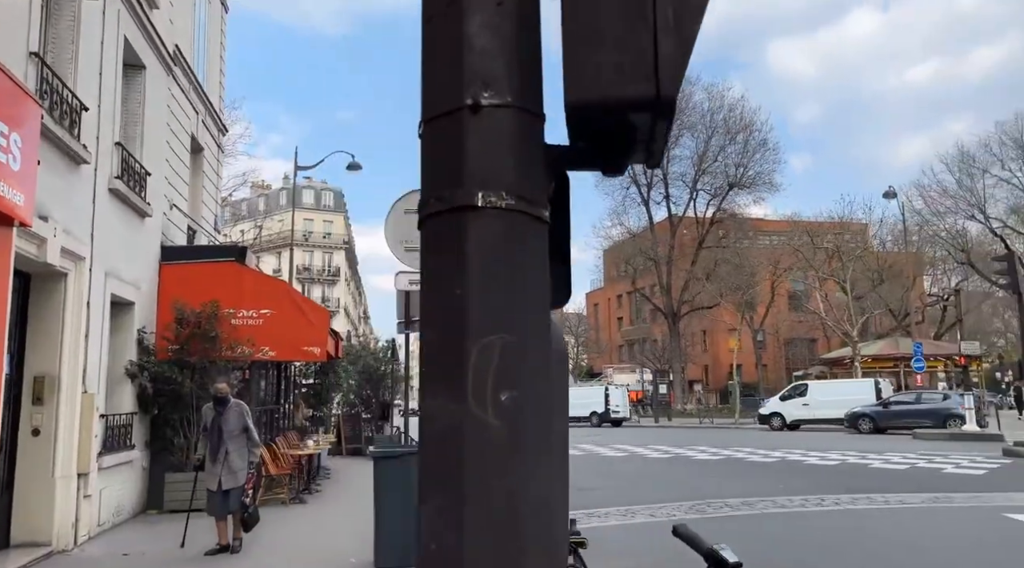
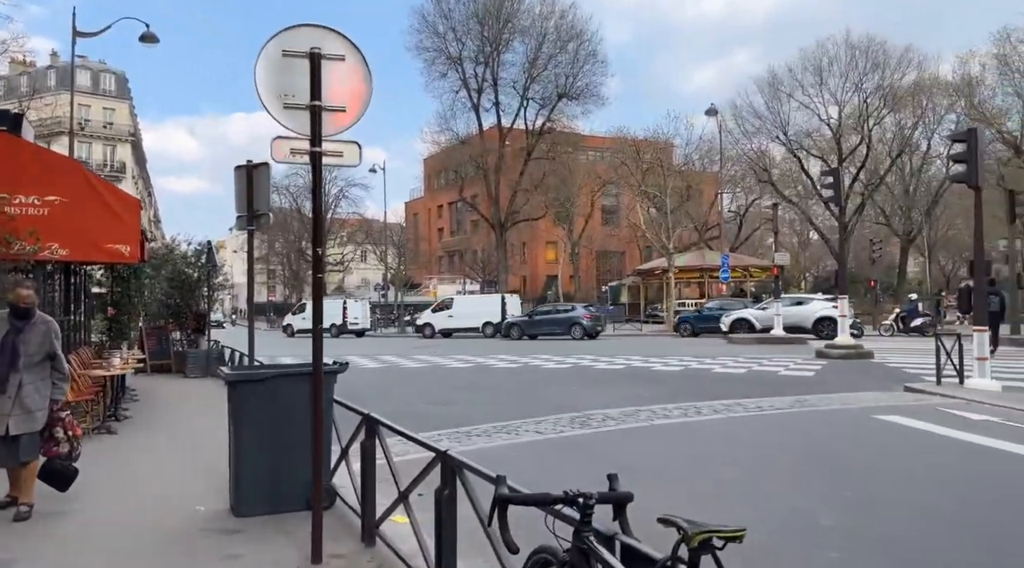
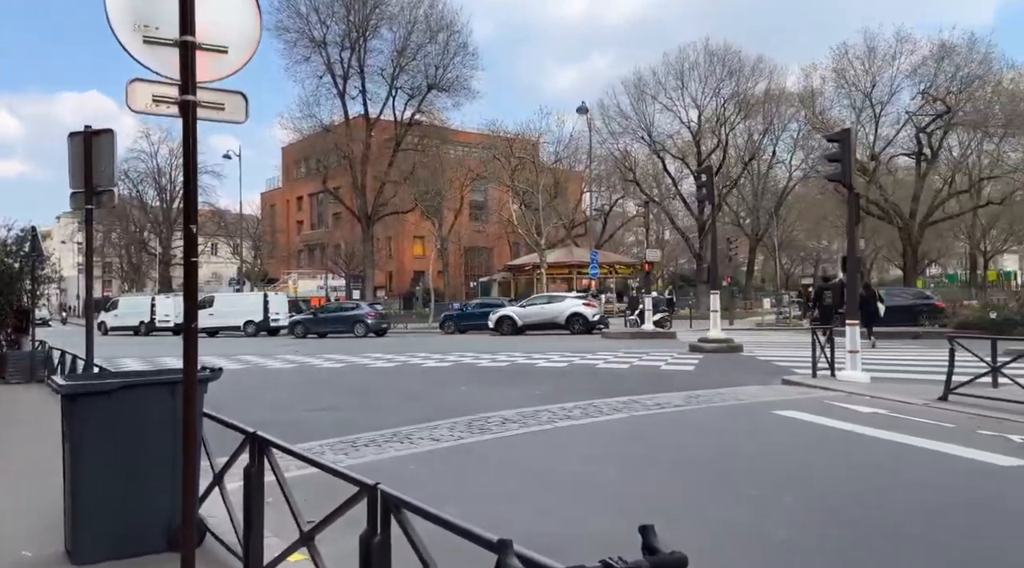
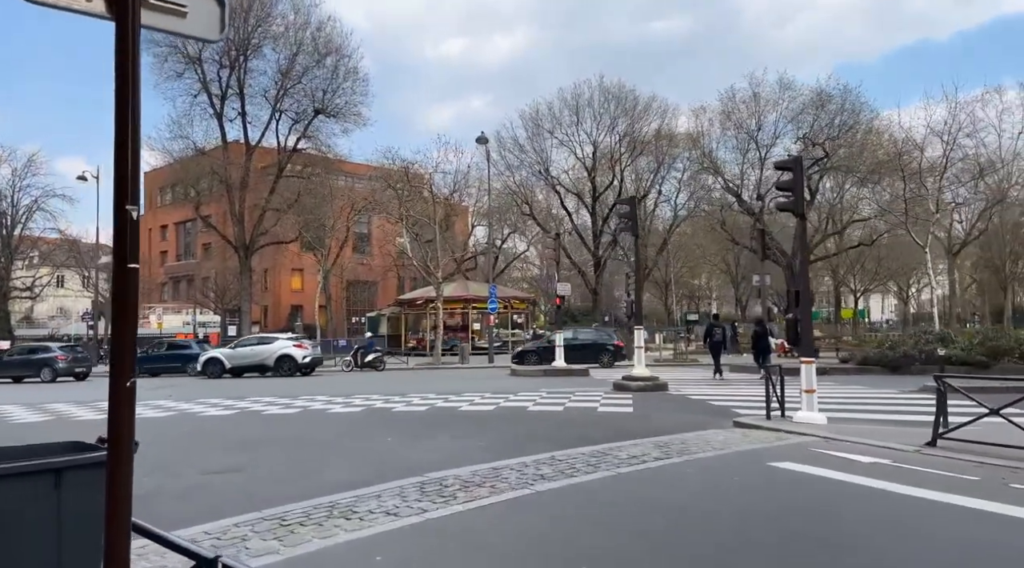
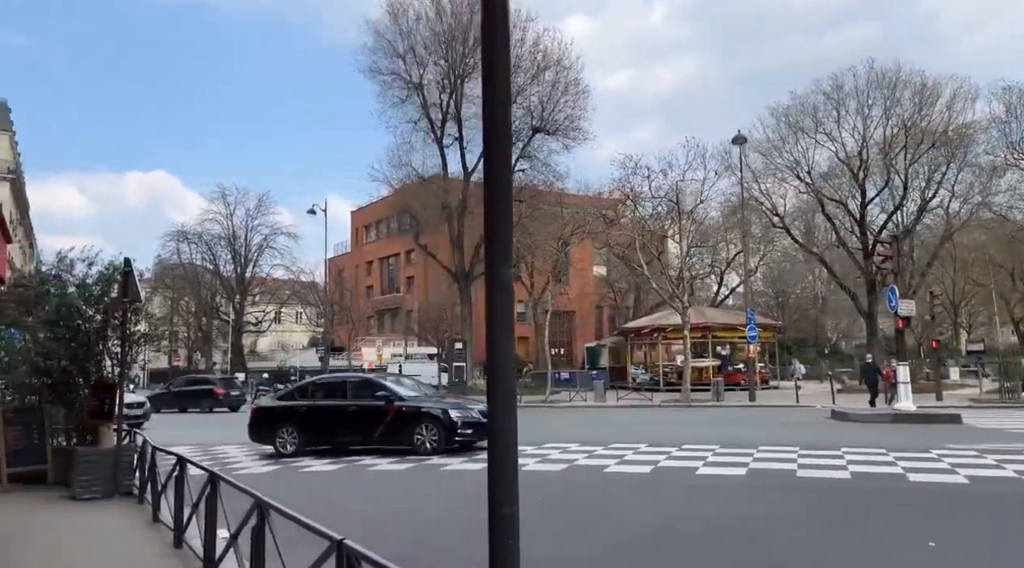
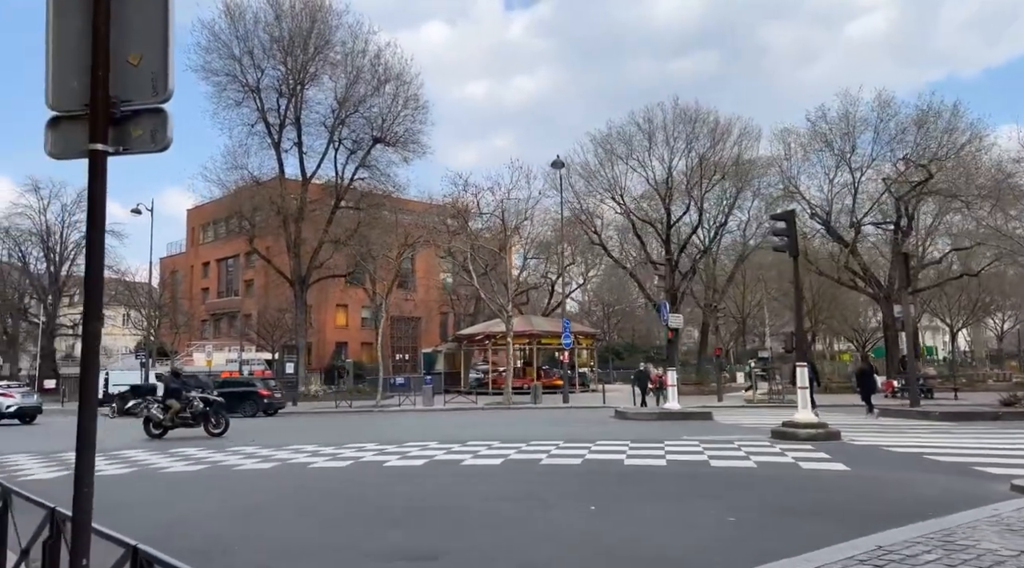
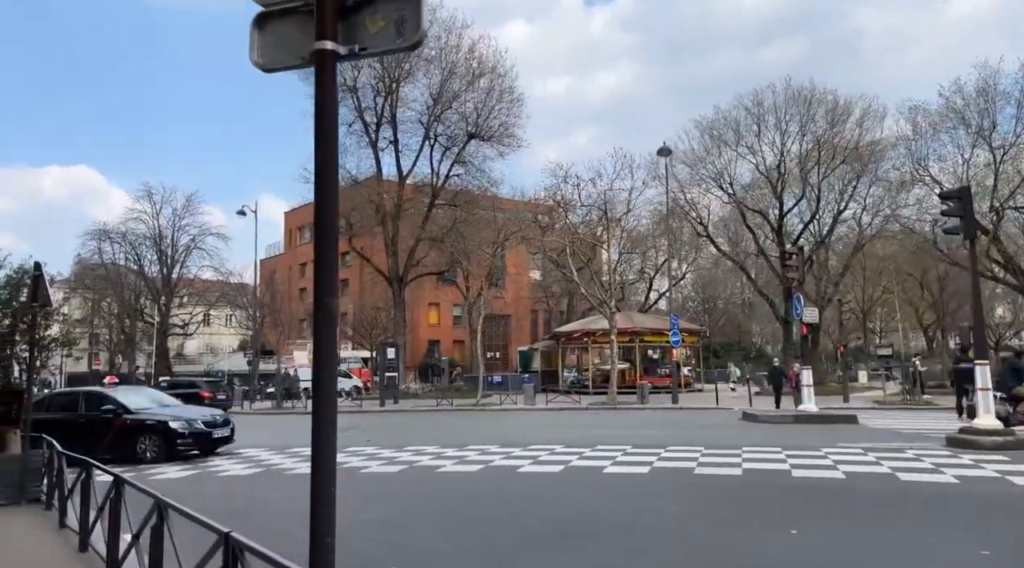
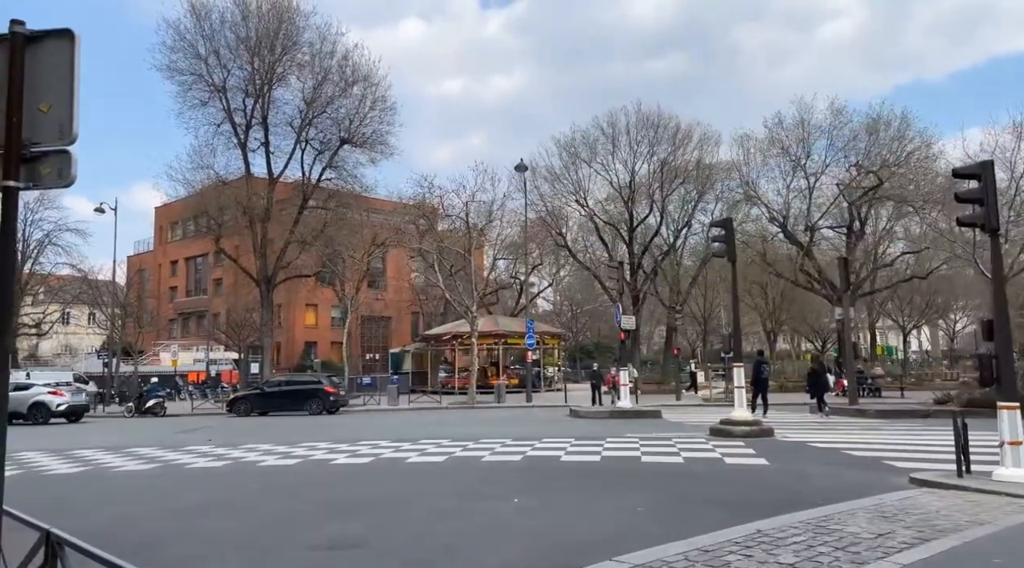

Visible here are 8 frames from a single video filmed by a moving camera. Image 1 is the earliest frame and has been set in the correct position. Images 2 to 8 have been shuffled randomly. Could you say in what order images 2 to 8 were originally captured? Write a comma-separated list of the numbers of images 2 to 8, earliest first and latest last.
2, 3, 4, 8, 6, 7, 5
